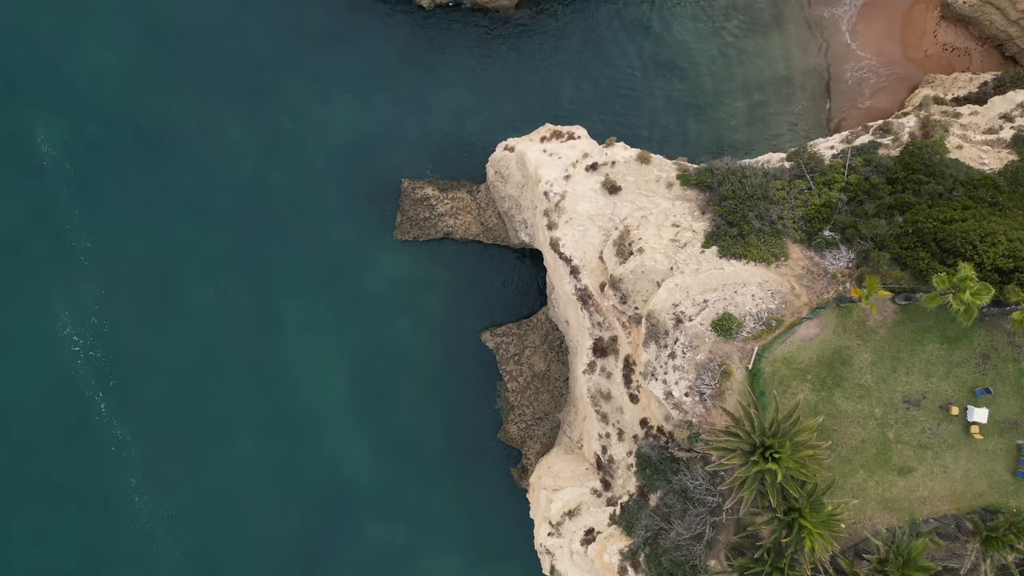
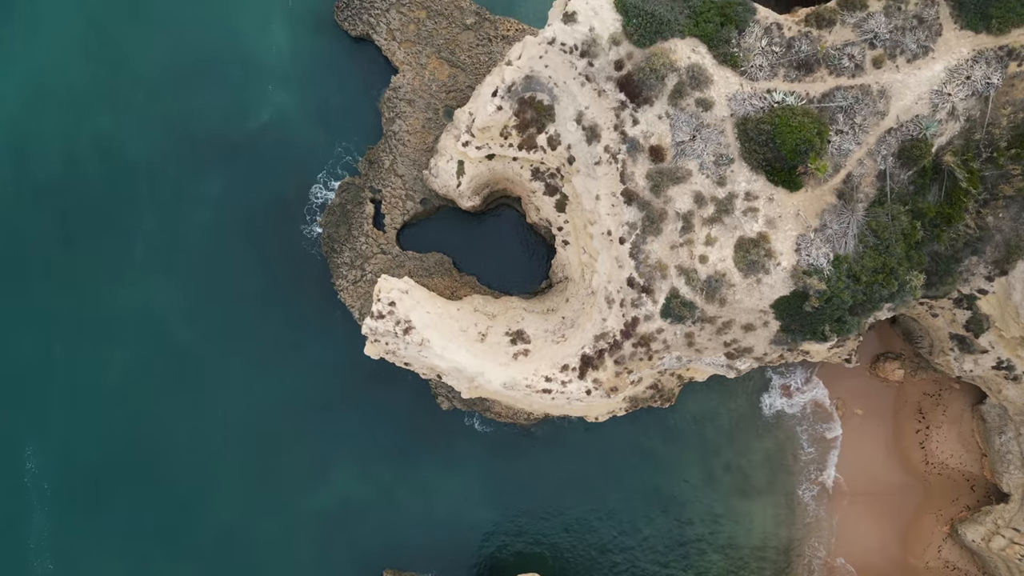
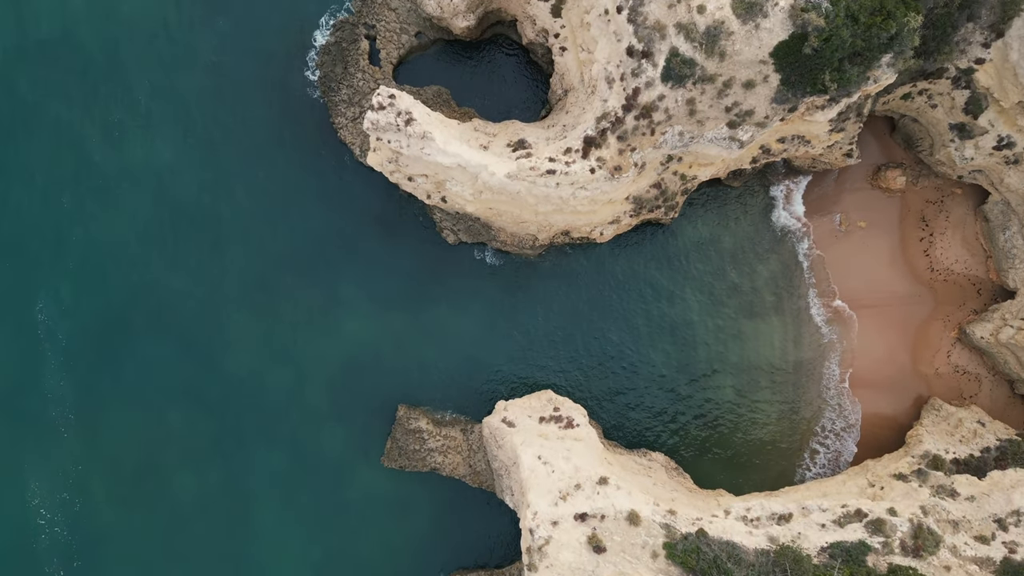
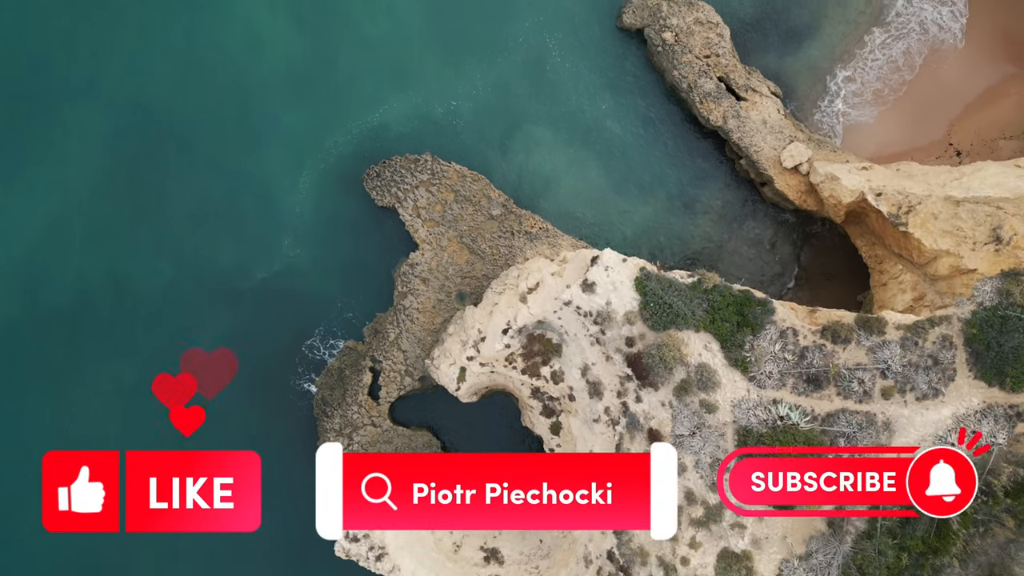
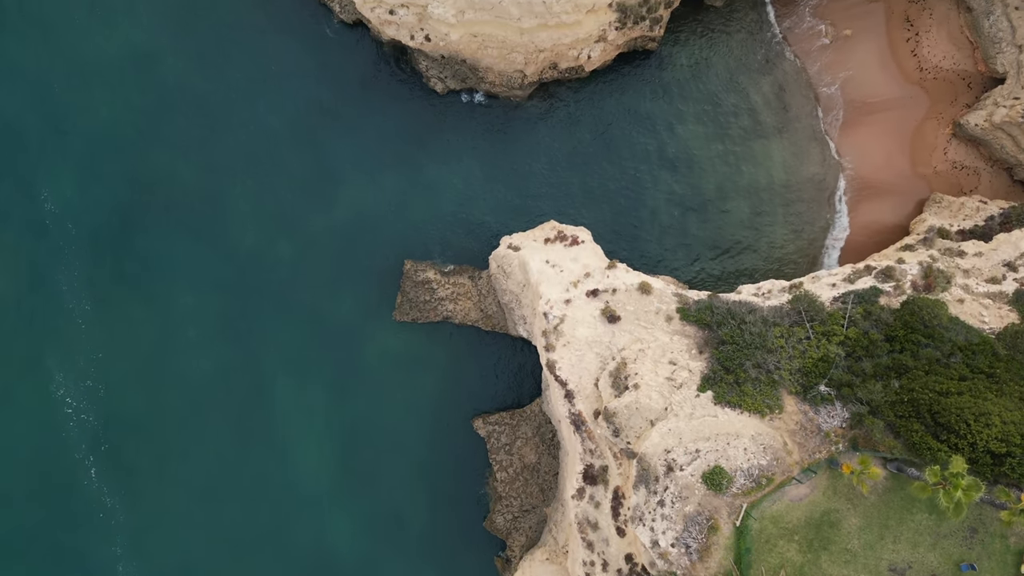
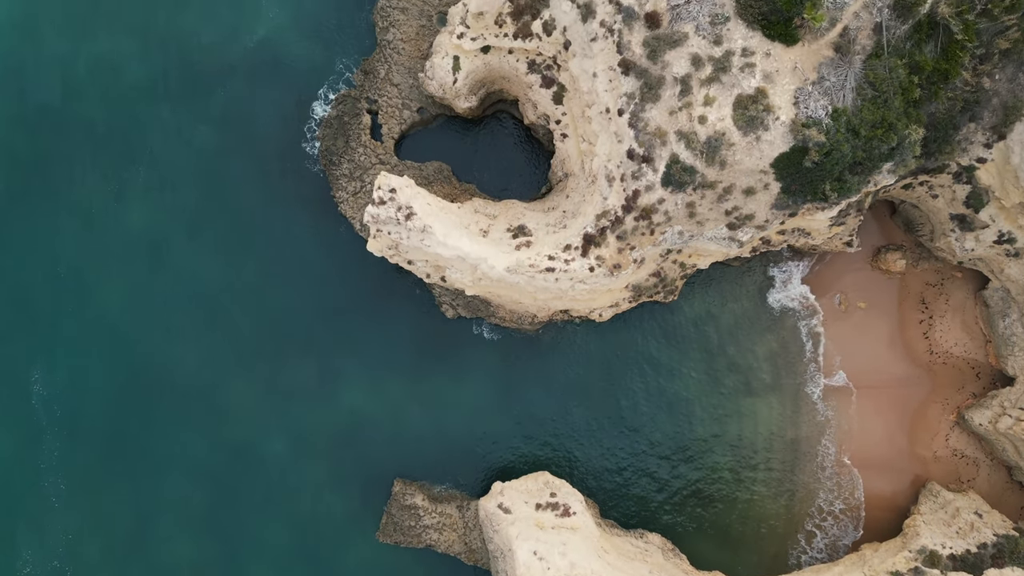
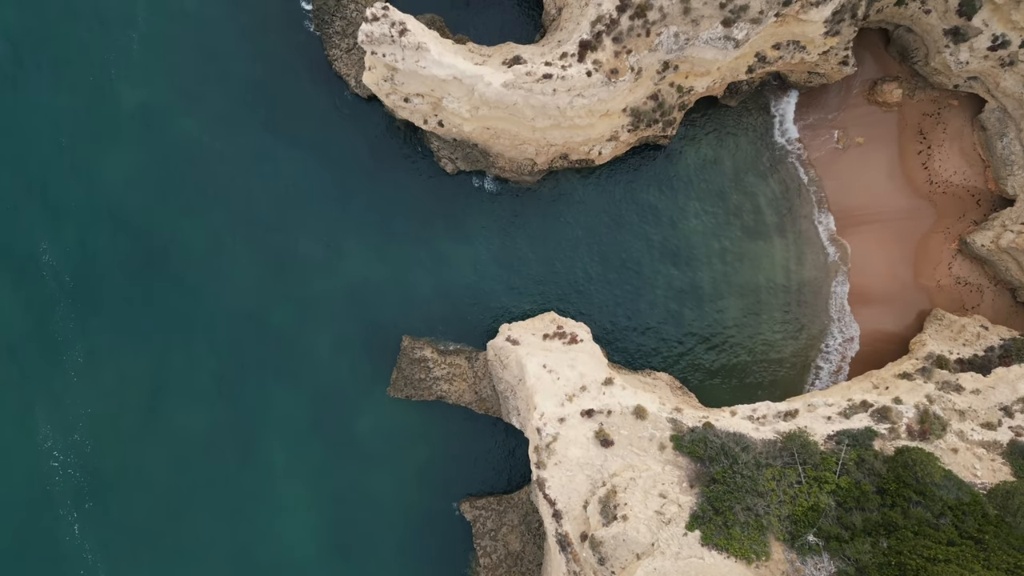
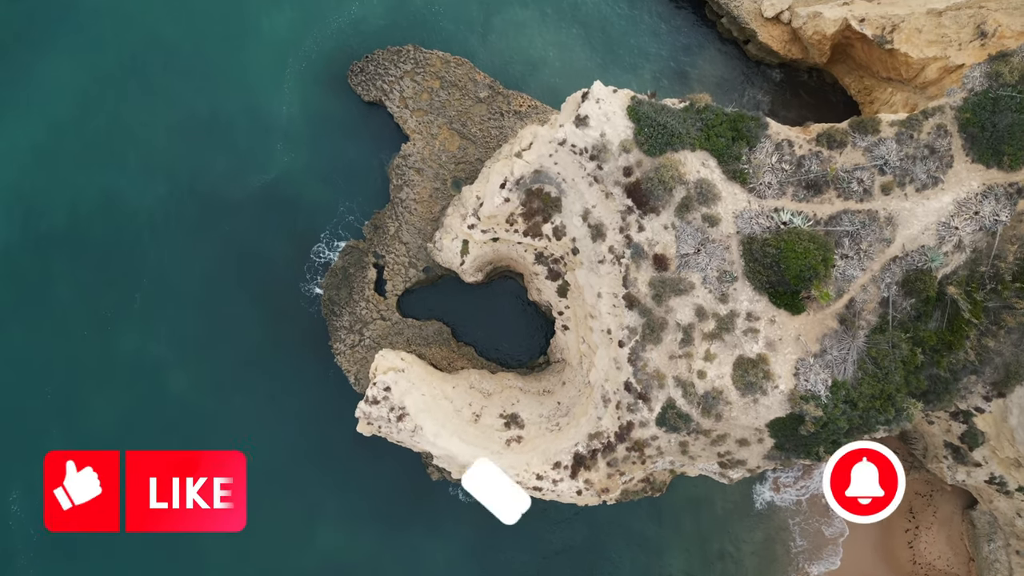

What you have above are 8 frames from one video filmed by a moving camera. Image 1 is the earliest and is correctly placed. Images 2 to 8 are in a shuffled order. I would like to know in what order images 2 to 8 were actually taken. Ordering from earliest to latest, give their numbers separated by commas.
5, 7, 3, 6, 2, 8, 4
